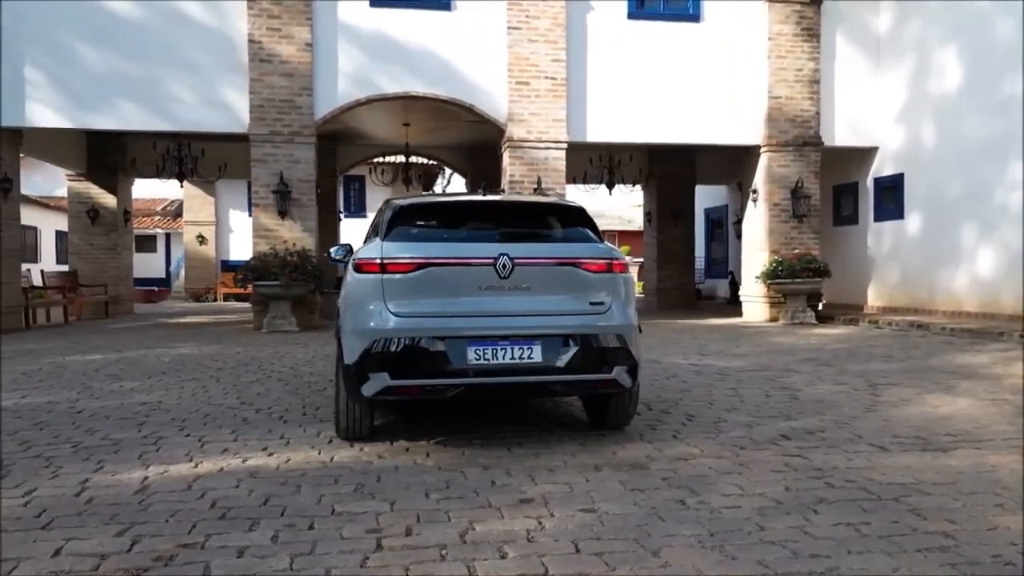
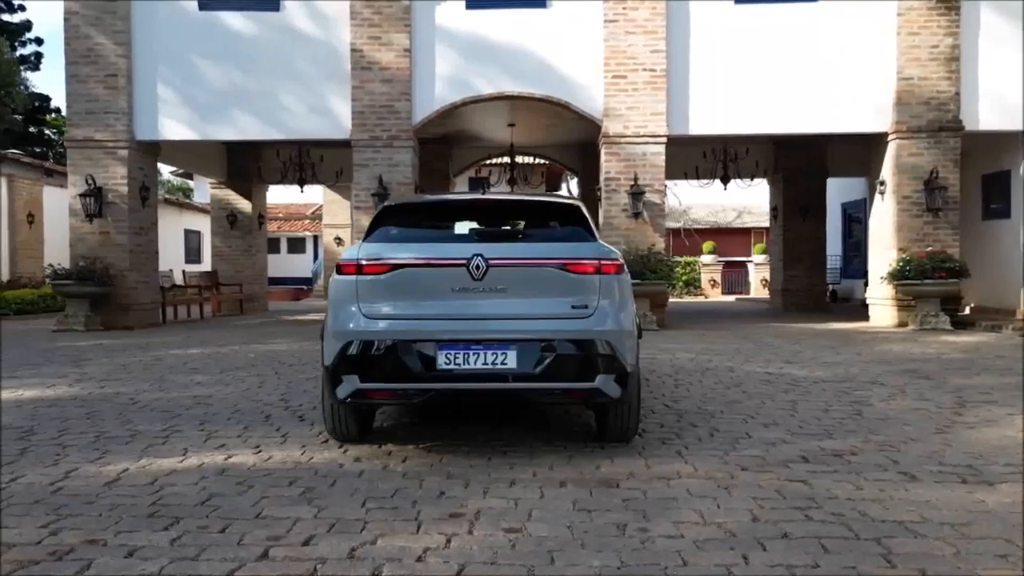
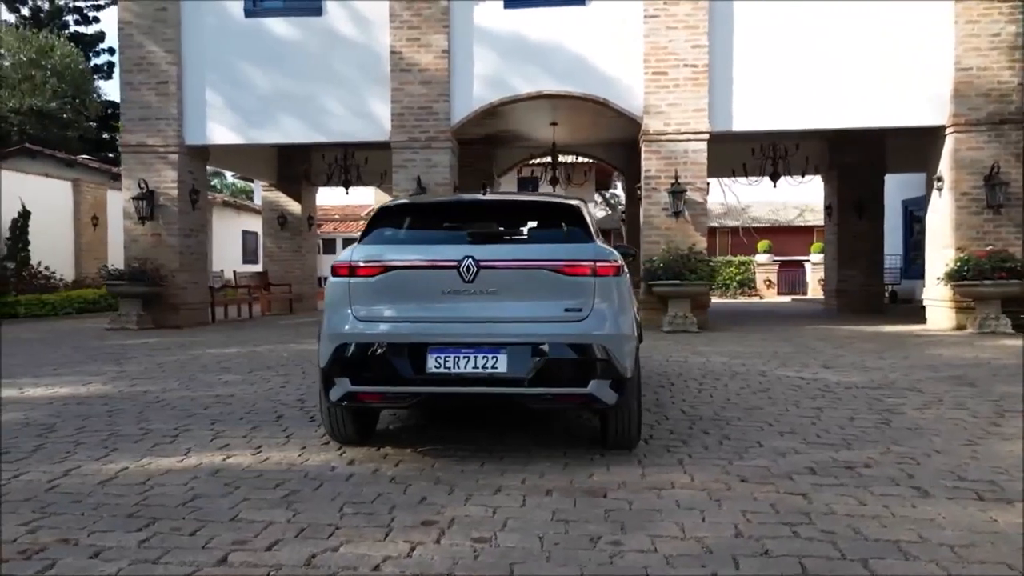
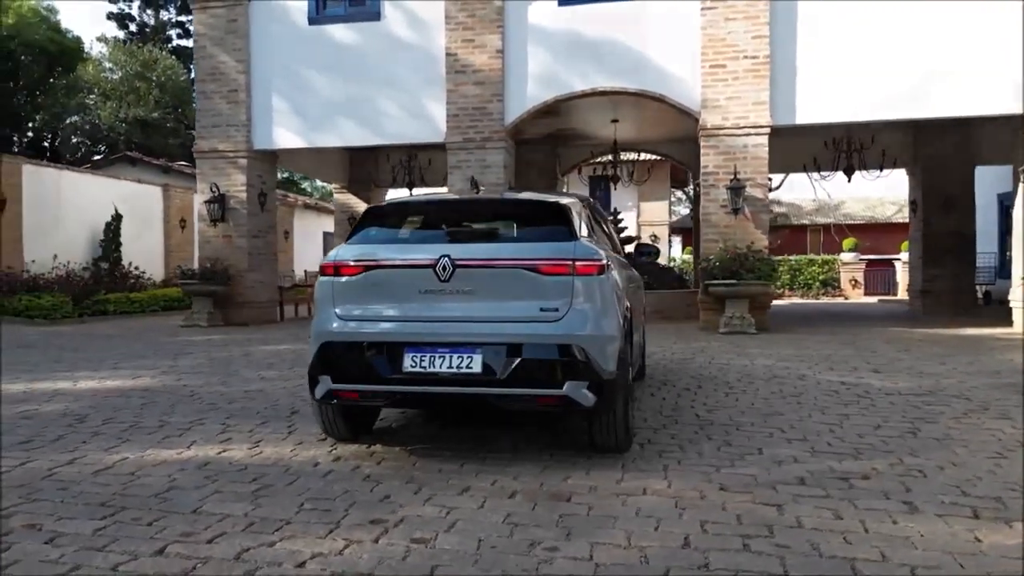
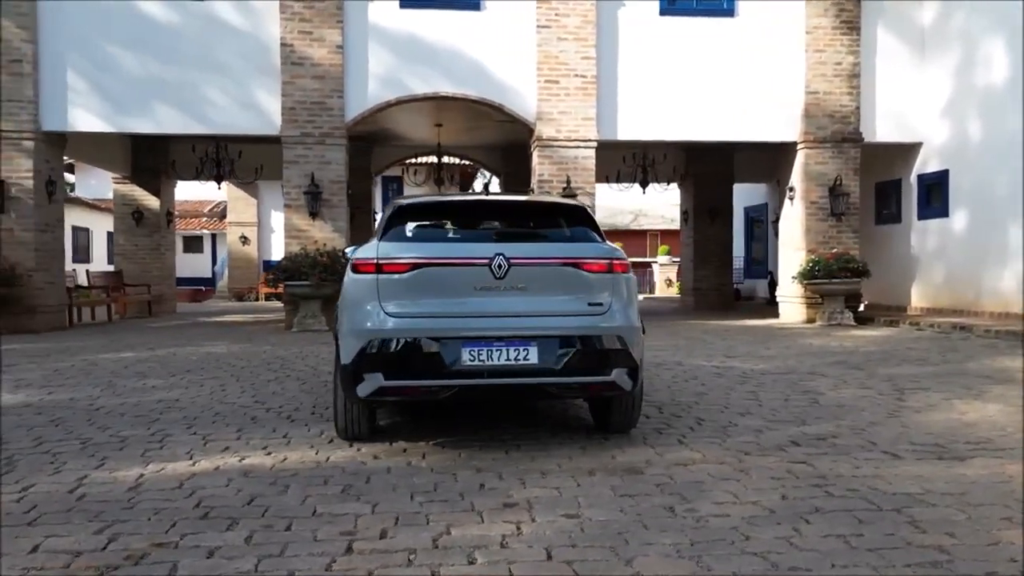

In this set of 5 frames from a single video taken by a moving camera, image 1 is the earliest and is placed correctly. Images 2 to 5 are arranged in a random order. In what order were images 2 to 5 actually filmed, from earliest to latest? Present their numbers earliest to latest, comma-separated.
5, 2, 3, 4
